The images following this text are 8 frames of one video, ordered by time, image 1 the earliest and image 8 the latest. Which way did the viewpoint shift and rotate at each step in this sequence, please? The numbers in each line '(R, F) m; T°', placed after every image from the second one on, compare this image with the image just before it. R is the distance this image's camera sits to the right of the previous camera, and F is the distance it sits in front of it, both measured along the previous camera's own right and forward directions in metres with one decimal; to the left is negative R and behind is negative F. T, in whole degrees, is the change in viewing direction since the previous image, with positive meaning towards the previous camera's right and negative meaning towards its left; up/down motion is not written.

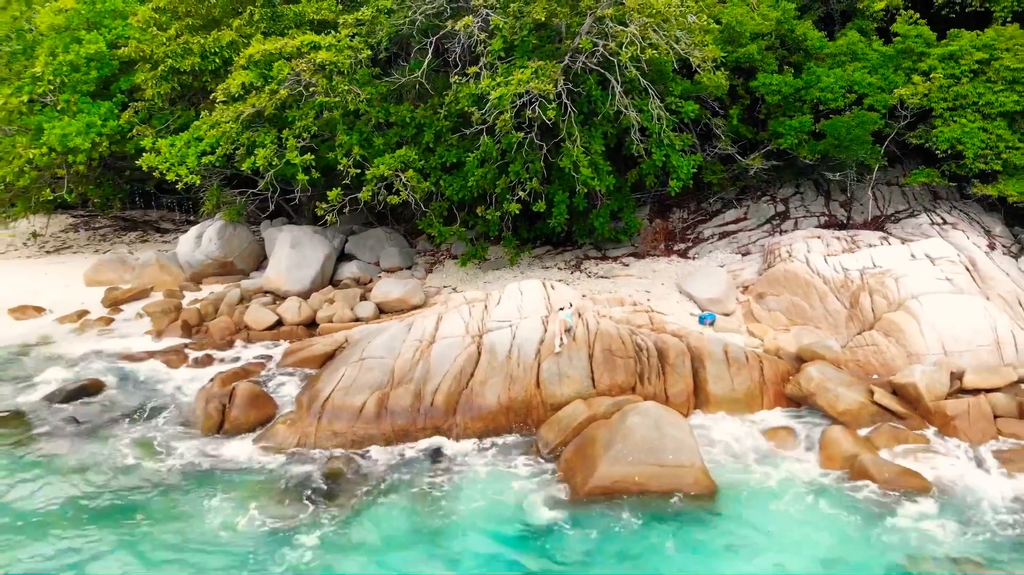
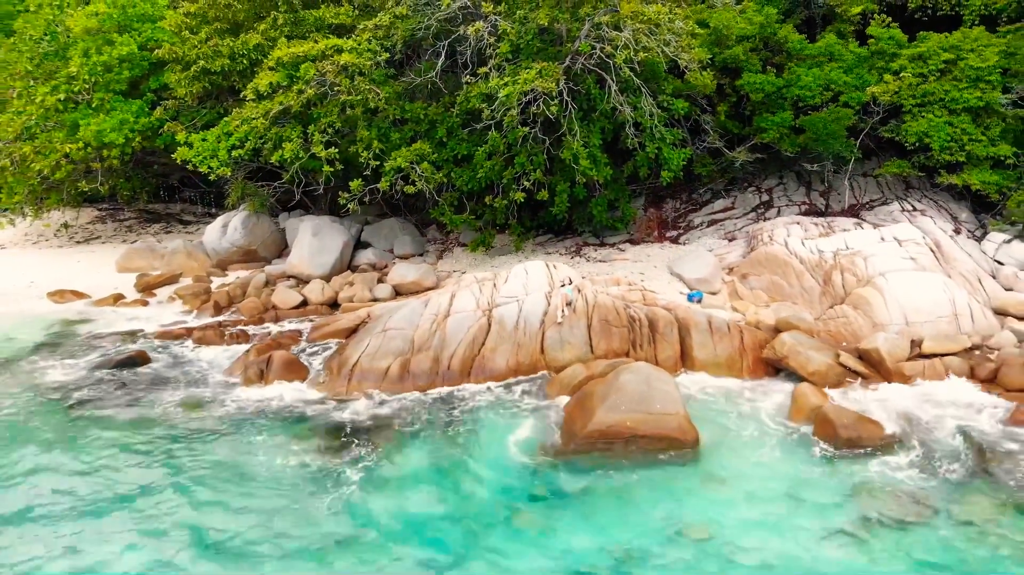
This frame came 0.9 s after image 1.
(0.0, -0.9) m; 0°
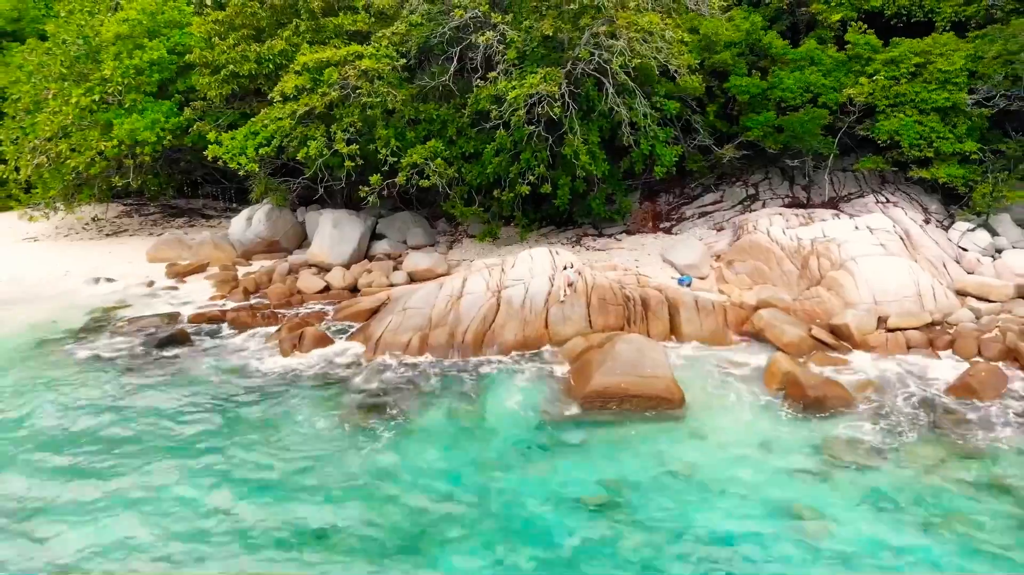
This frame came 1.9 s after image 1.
(0.0, -0.9) m; 0°
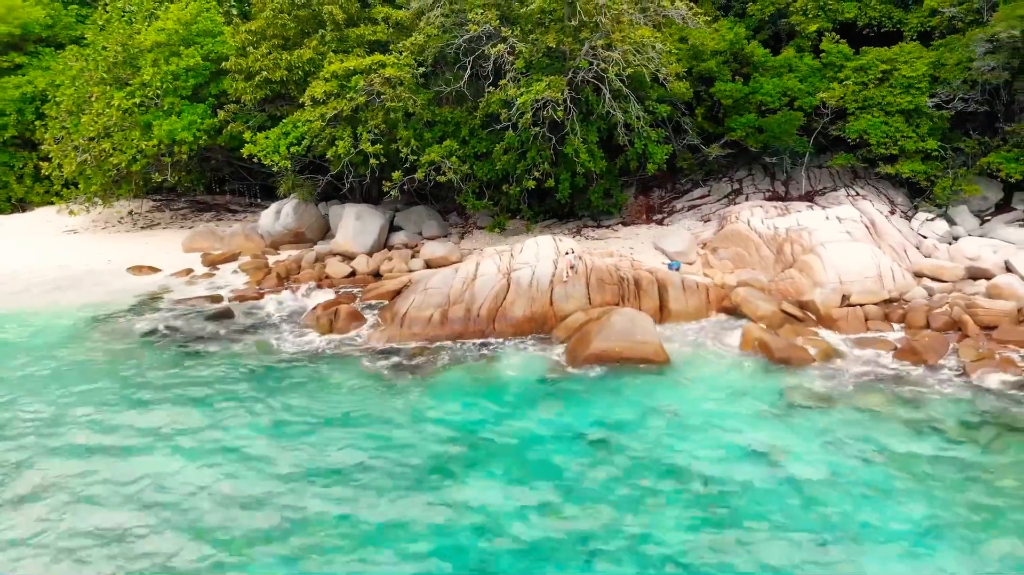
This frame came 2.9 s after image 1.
(-0.1, -1.2) m; 0°
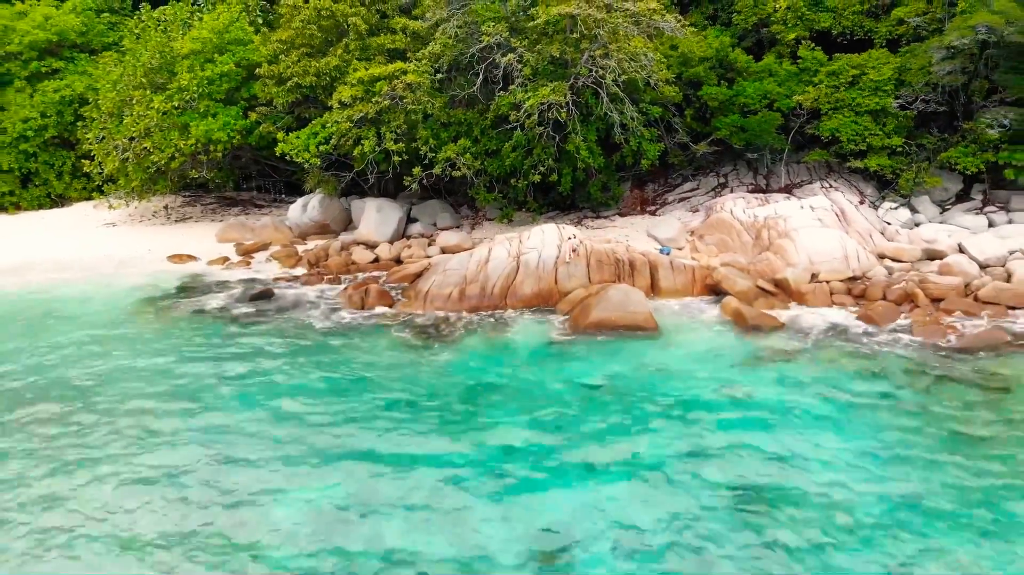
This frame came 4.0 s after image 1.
(-0.1, -1.4) m; 0°
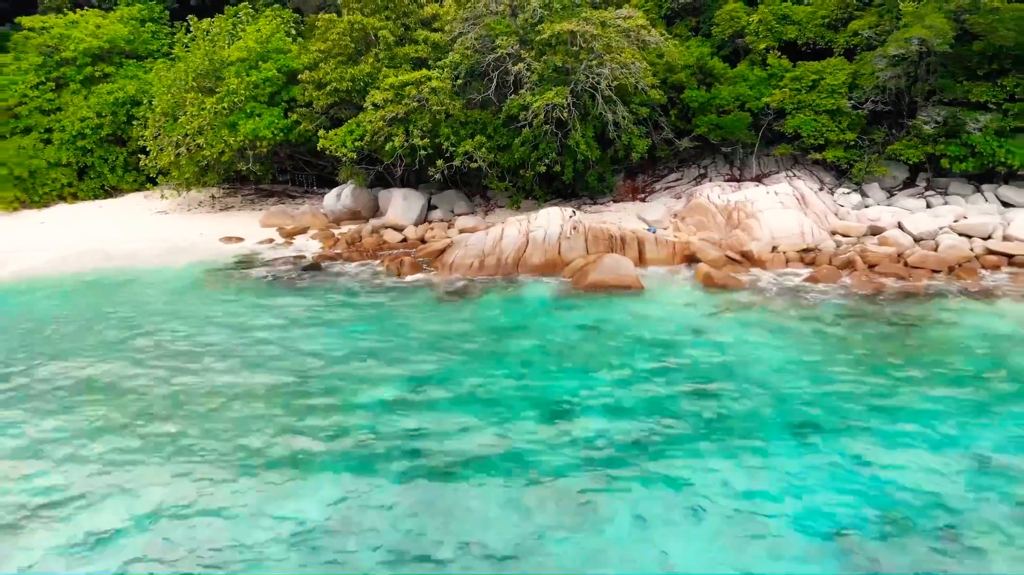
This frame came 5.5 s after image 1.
(-0.1, -2.3) m; 0°
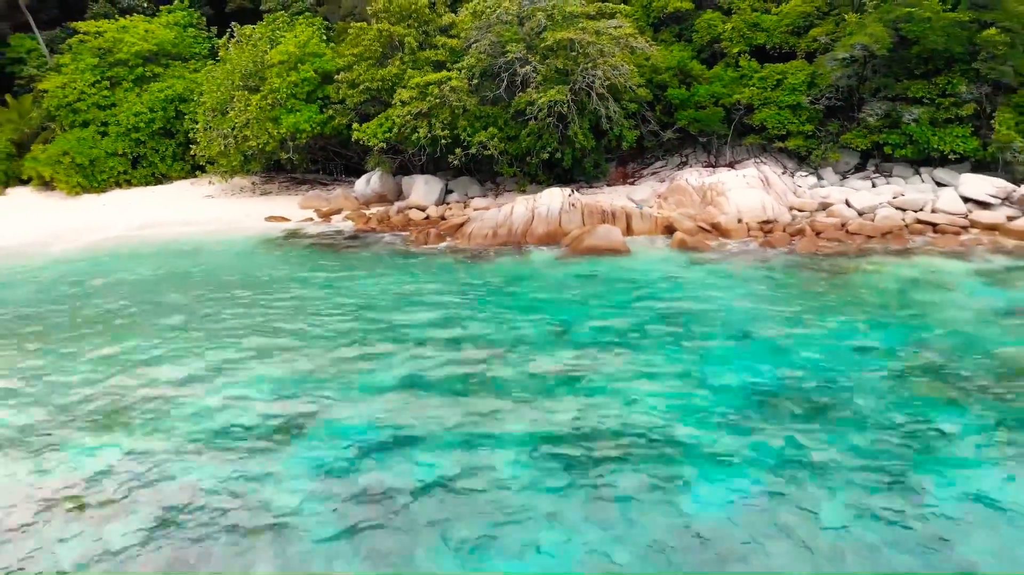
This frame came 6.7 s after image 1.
(-0.1, -2.7) m; 0°
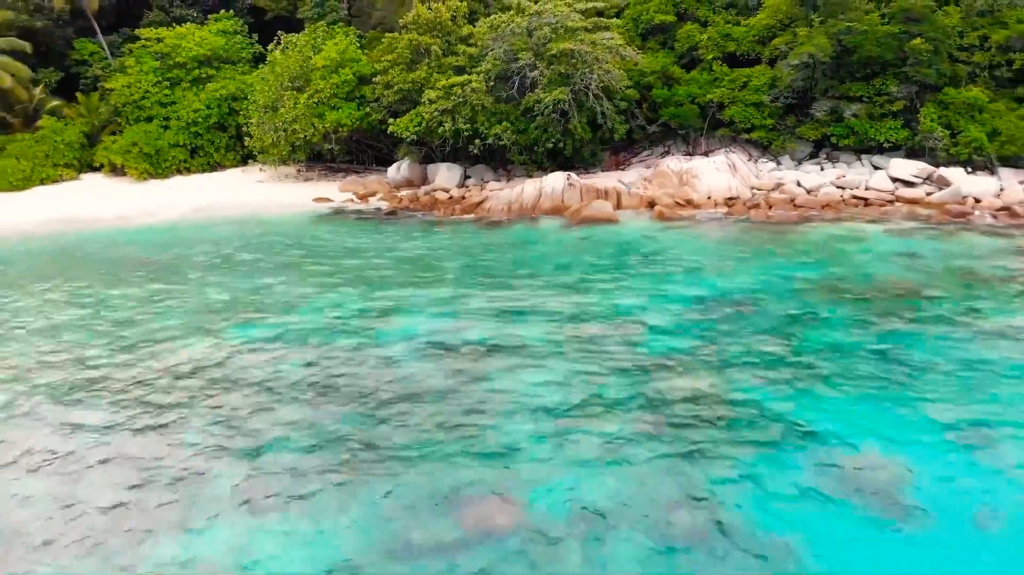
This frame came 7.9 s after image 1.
(-0.1, -3.8) m; 0°
